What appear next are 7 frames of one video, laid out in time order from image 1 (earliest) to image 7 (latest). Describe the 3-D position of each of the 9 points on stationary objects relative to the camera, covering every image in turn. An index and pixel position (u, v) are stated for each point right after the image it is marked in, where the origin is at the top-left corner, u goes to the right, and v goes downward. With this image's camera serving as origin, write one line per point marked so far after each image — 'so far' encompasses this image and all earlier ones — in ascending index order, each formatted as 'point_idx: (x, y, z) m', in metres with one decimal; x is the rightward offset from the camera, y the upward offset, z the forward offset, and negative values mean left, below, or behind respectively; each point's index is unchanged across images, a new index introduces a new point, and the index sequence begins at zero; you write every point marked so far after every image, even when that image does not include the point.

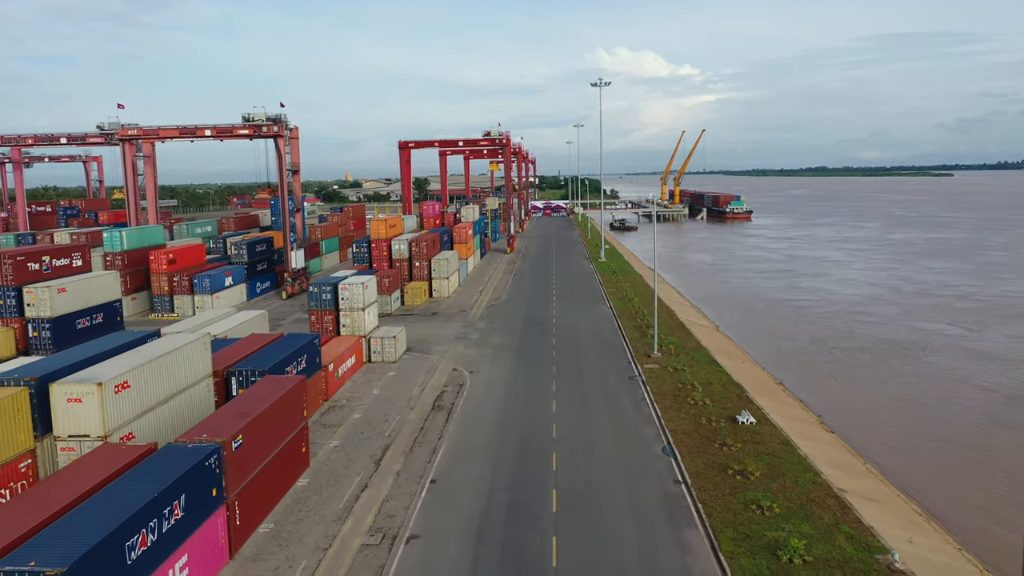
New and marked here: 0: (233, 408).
0: (-7.0, -3.0, +18.3) m
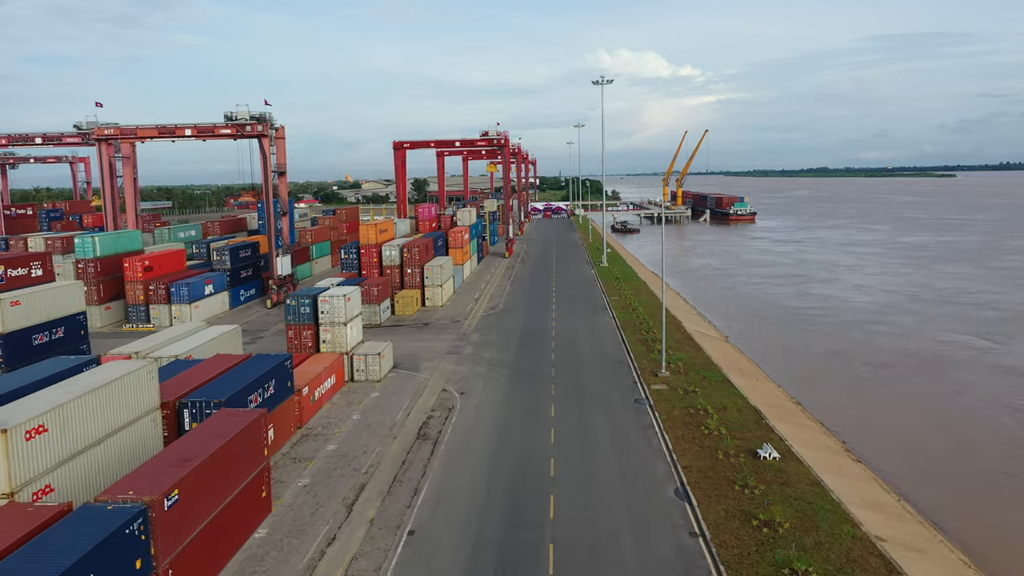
0: (-7.2, -3.5, +15.6) m
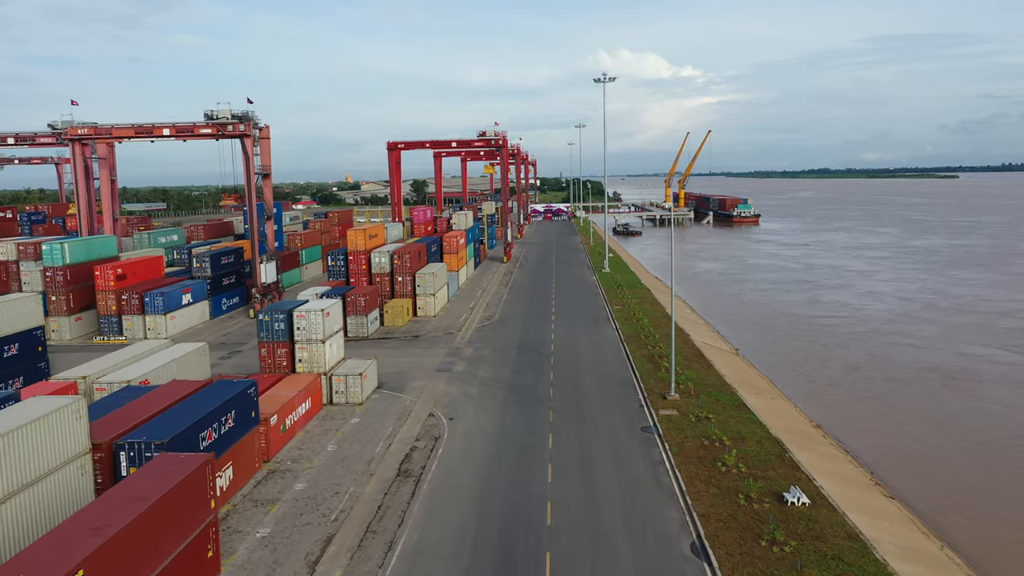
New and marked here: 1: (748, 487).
0: (-7.4, -4.0, +13.0) m
1: (+6.1, -5.2, +19.1) m
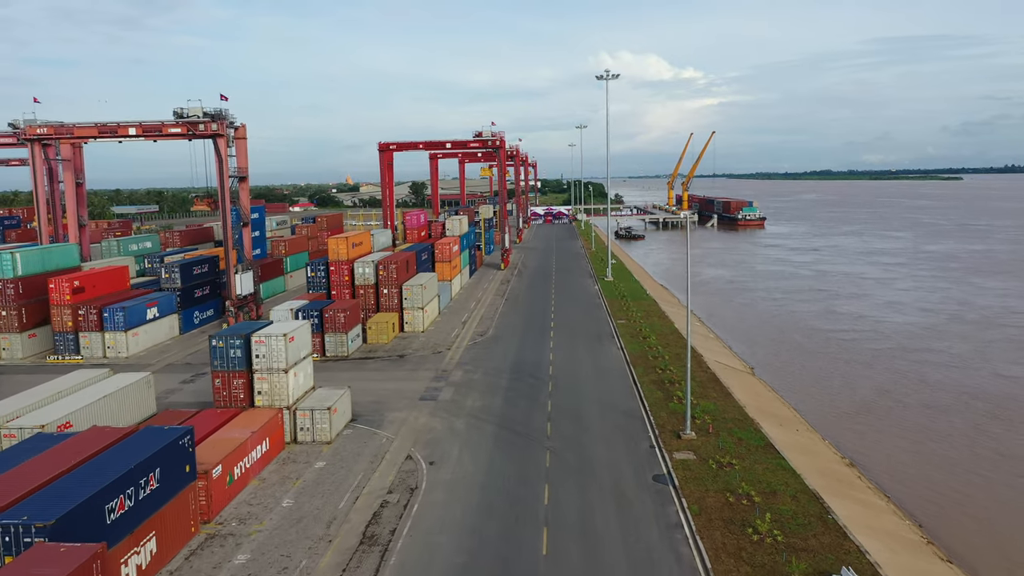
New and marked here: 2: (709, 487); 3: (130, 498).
0: (-7.7, -4.7, +9.5) m
1: (+5.8, -5.9, +15.5) m
2: (+5.3, -5.3, +19.6) m
3: (-7.8, -4.3, +15.0) m
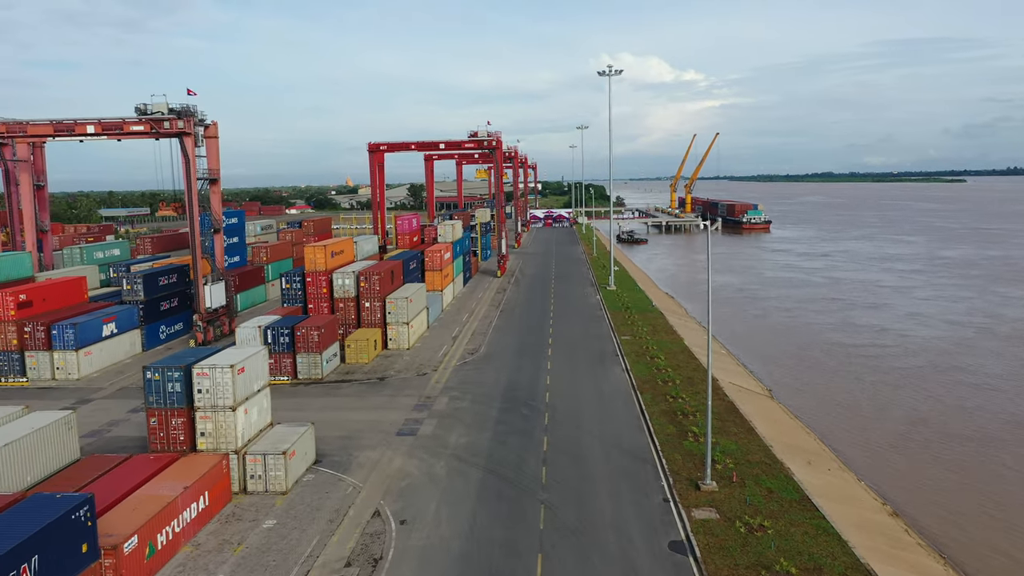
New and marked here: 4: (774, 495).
0: (-8.1, -5.2, +5.9) m
1: (+5.5, -6.5, +11.9) m
2: (+4.9, -5.9, +16.0) m
3: (-8.2, -4.9, +11.4) m
4: (+6.9, -5.5, +19.5) m
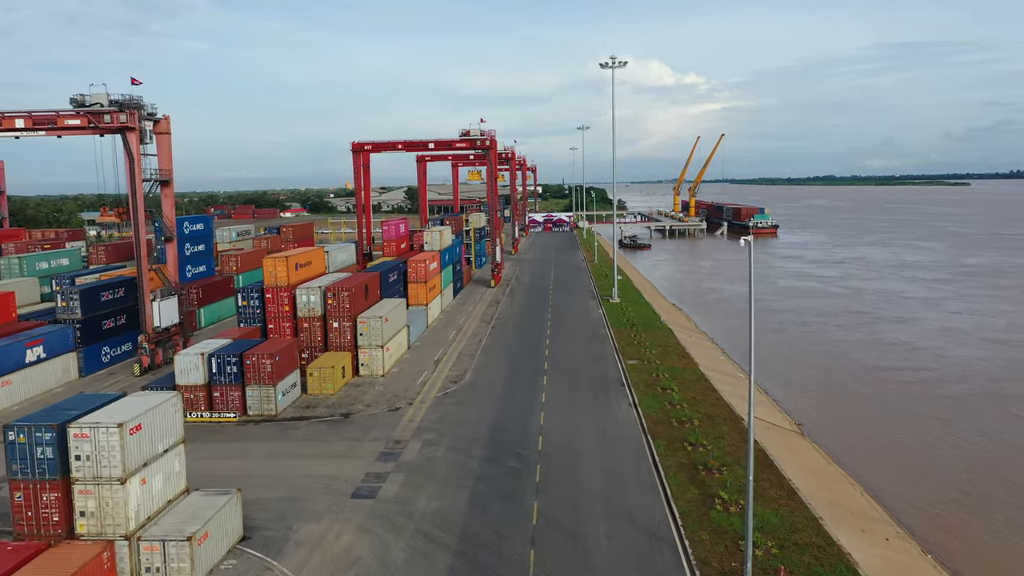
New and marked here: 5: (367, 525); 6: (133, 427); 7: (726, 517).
0: (-8.6, -5.9, +1.0) m
1: (+5.0, -7.2, +7.1) m
2: (+4.5, -6.6, +11.1) m
3: (-8.6, -5.6, +6.6) m
4: (+6.5, -6.2, +14.7) m
5: (-3.6, -5.9, +18.6) m
6: (-8.1, -2.9, +15.7) m
7: (+5.2, -5.5, +18.0) m
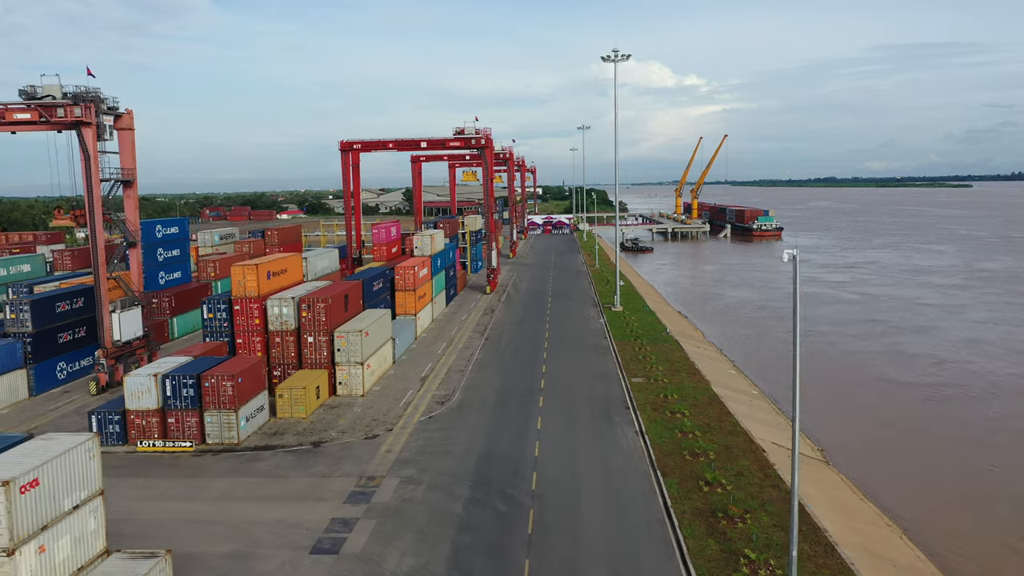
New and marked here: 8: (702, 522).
0: (-8.9, -6.3, -2.0) m
1: (+4.7, -7.6, +4.1) m
2: (+4.2, -7.0, +8.1) m
3: (-8.9, -6.0, +3.6) m
4: (+6.2, -6.6, +11.6) m
5: (-3.9, -6.3, +15.6) m
6: (-8.4, -3.3, +12.7) m
7: (+5.0, -6.0, +15.0) m
8: (+4.6, -5.6, +17.8) m
